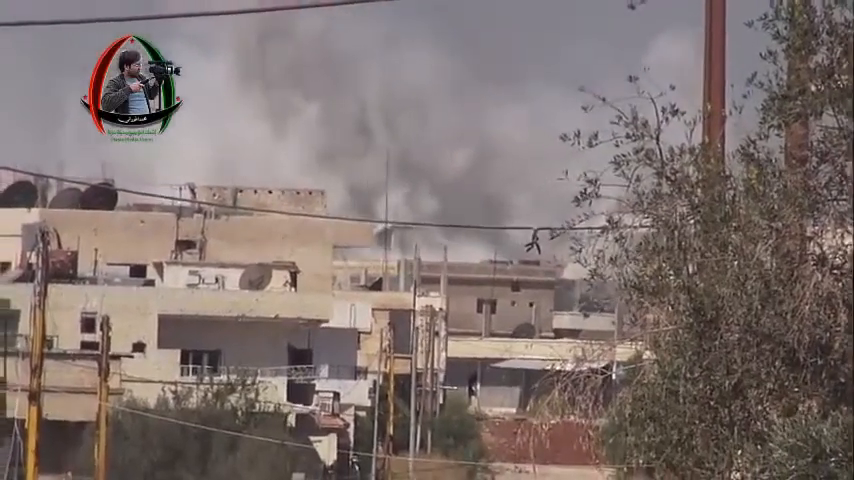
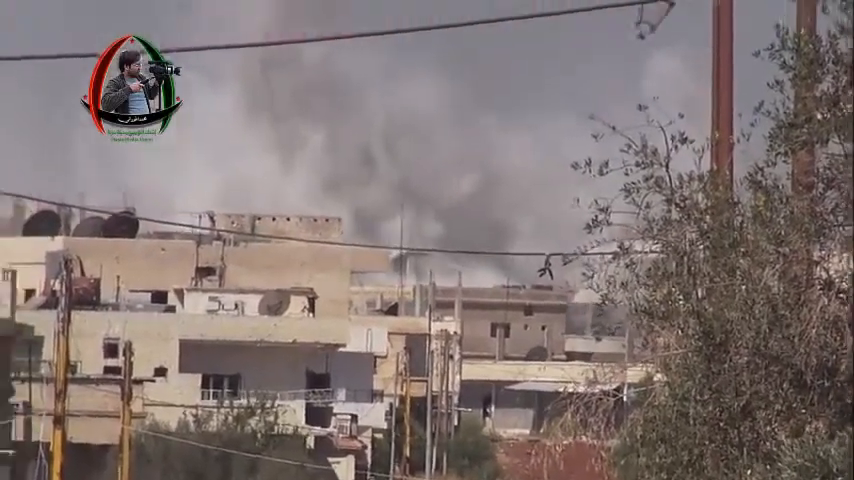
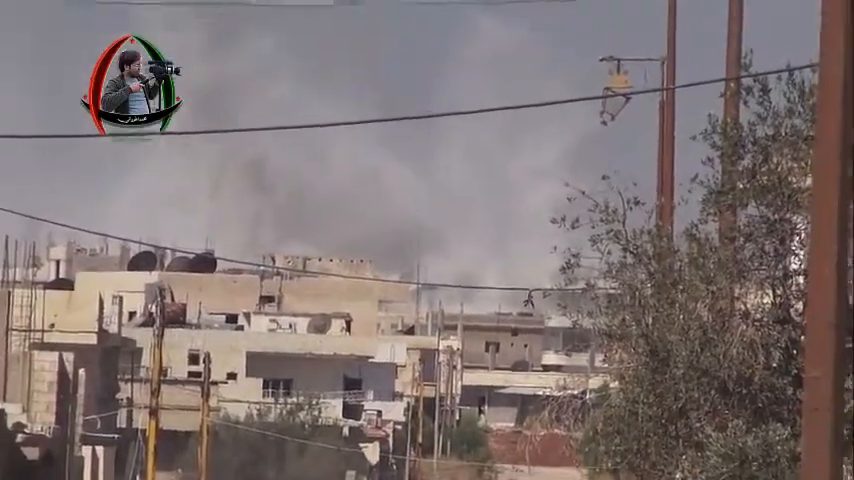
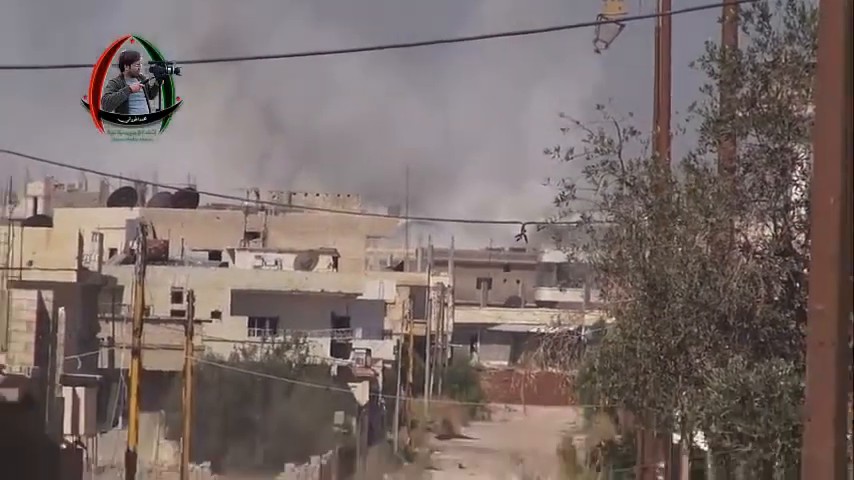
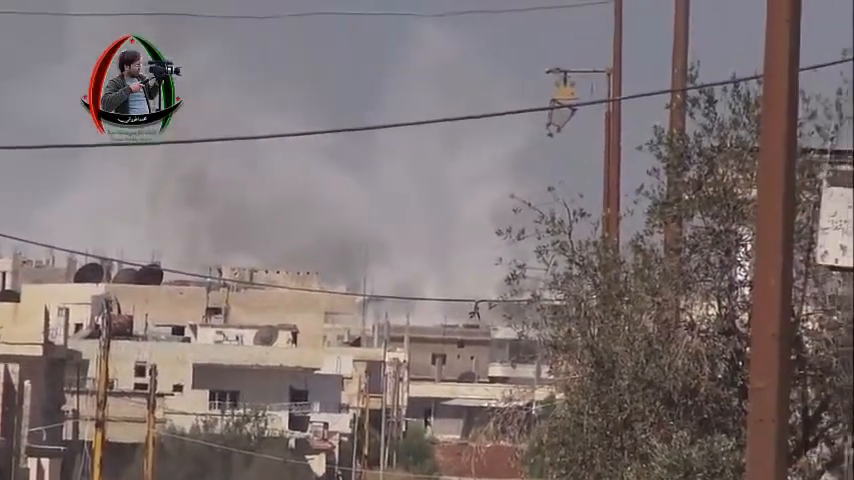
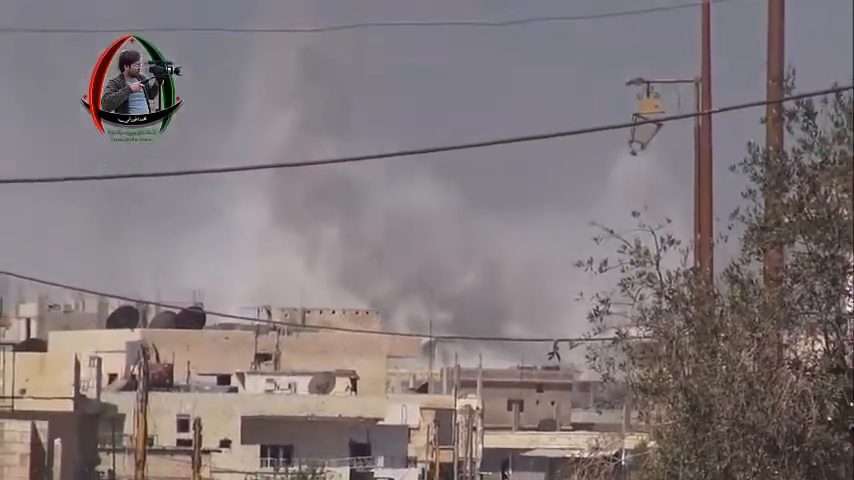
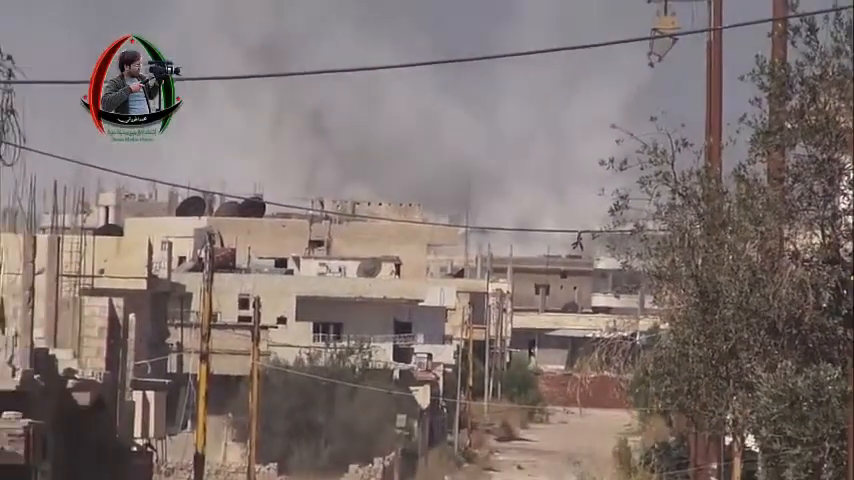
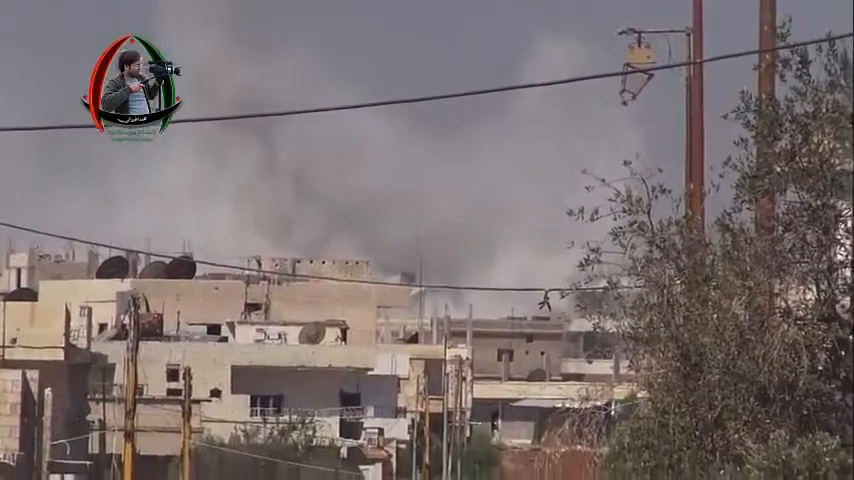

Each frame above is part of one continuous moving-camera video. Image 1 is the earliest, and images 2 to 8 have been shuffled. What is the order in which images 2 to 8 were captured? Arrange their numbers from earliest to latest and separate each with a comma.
2, 6, 8, 4, 7, 3, 5
